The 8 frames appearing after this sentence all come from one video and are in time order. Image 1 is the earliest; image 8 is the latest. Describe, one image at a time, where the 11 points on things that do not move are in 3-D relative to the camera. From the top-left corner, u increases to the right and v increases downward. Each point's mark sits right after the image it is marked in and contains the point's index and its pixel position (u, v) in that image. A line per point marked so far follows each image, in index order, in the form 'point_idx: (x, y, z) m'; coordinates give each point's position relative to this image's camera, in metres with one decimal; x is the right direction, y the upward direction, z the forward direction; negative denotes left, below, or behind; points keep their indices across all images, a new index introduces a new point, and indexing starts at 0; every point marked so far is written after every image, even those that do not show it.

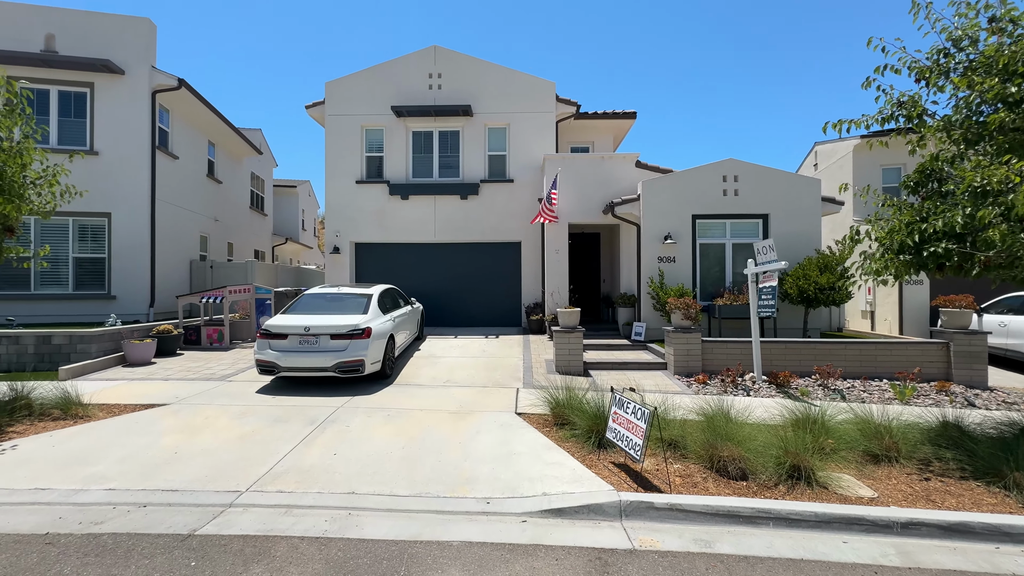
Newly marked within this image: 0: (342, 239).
0: (-5.1, +1.5, +13.4) m
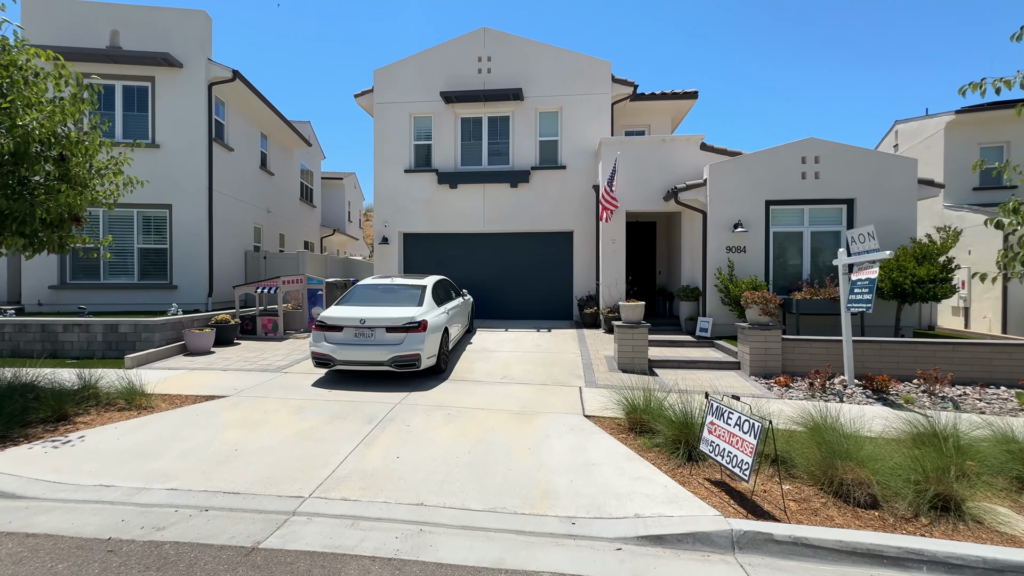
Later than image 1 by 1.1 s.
0: (-3.6, +1.7, +13.2) m
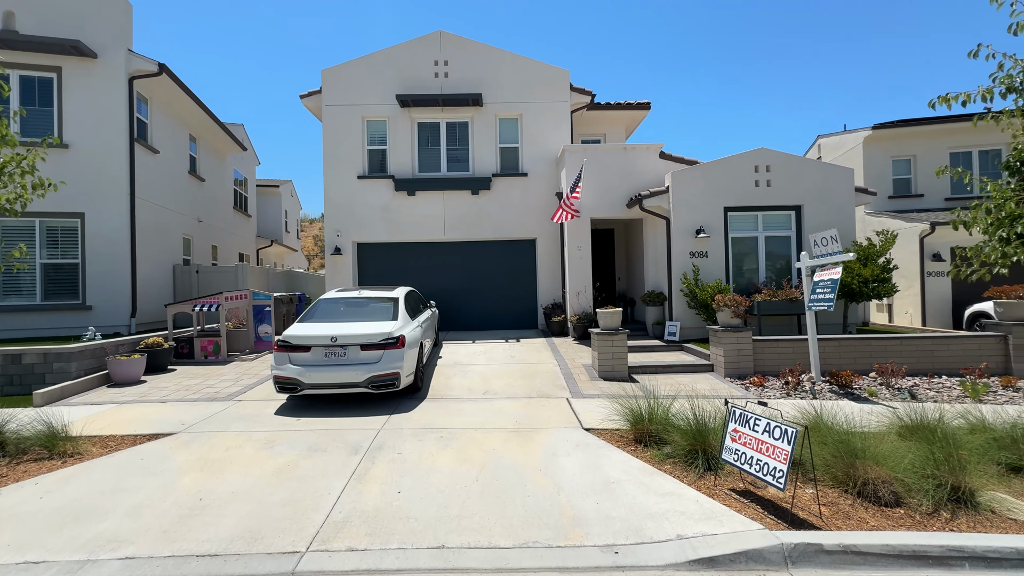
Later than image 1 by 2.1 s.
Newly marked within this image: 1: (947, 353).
0: (-4.7, +1.4, +12.4) m
1: (+7.7, -1.2, +8.0) m
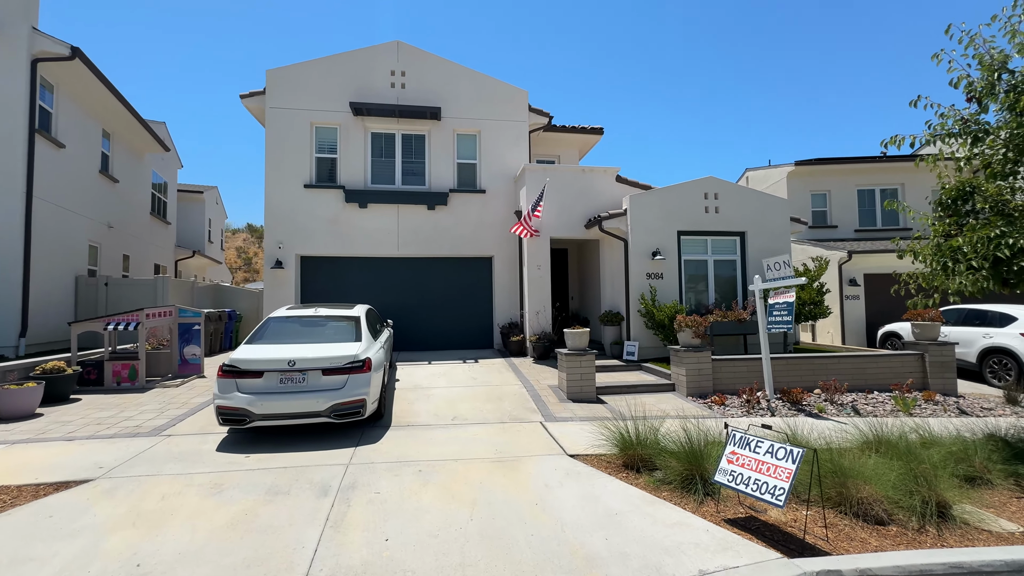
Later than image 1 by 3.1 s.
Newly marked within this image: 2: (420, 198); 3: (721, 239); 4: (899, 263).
0: (-5.8, +0.9, +11.4) m
1: (+7.1, -1.6, +8.7) m
2: (-2.4, +2.4, +11.8) m
3: (+5.2, +1.2, +11.1) m
4: (+11.7, +0.8, +13.6) m
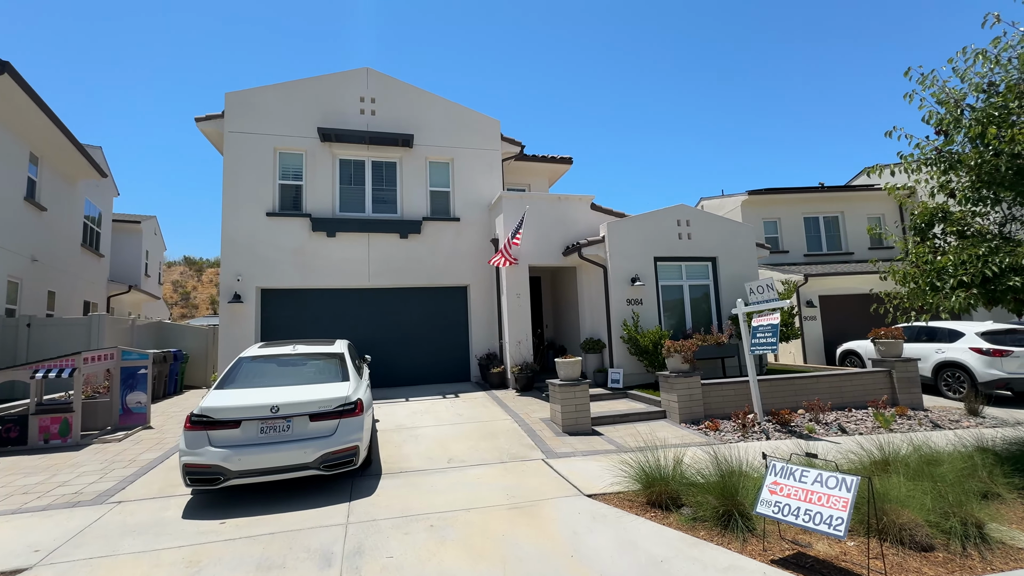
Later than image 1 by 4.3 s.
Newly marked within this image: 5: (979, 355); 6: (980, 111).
0: (-6.3, +0.1, +10.6) m
1: (+6.8, -2.0, +9.0) m
2: (-3.1, +1.6, +11.4) m
3: (+4.6, +0.6, +11.4) m
4: (+10.9, +0.1, +14.5) m
5: (+9.9, -1.4, +9.5) m
6: (+5.7, +2.2, +5.4) m
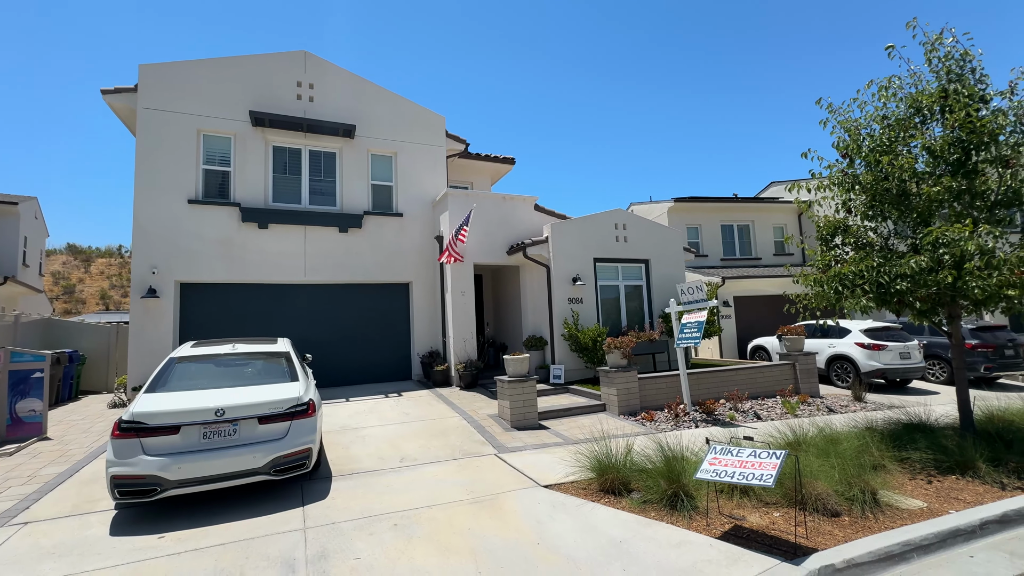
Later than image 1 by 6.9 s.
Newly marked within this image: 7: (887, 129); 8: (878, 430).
0: (-7.5, +0.2, +9.6) m
1: (+5.7, -2.1, +10.1) m
2: (-4.4, +1.7, +10.9) m
3: (+3.2, +0.6, +12.1) m
4: (+8.8, +0.1, +16.1) m
5: (+8.6, -1.5, +11.0) m
6: (+5.2, +2.1, +6.4) m
7: (+5.3, +2.2, +6.3) m
8: (+5.1, -2.0, +6.3) m
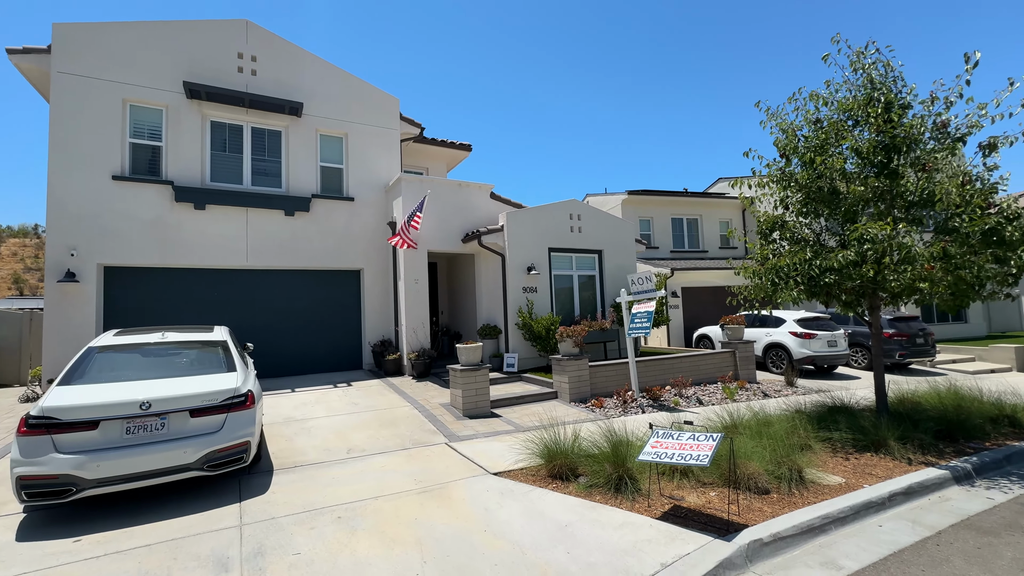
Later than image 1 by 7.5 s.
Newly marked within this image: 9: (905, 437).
0: (-8.5, +0.6, +8.8) m
1: (+4.6, -1.9, +10.6) m
2: (-5.5, +2.0, +10.4) m
3: (+1.9, +0.9, +12.3) m
4: (+7.2, +0.4, +16.8) m
5: (+7.4, -1.3, +11.8) m
6: (+4.5, +2.2, +6.7) m
7: (+4.6, +2.4, +6.7) m
8: (+4.4, -1.9, +6.7) m
9: (+5.2, -2.0, +6.0) m
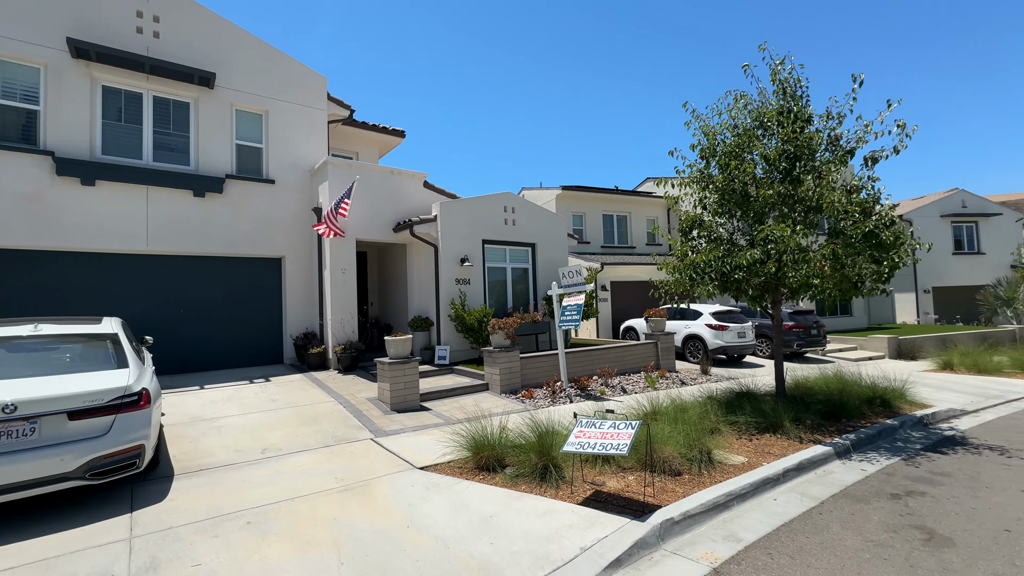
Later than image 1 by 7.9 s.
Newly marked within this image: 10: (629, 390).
0: (-9.7, +0.8, +7.5) m
1: (+3.0, -1.7, +11.1) m
2: (-6.9, +2.2, +9.4) m
3: (+0.1, +1.1, +12.4) m
4: (+4.7, +0.6, +17.6) m
5: (+5.6, -1.2, +12.7) m
6: (+3.5, +2.3, +7.2) m
7: (+3.6, +2.4, +7.2) m
8: (+3.3, -1.8, +7.3) m
9: (+4.2, -1.9, +6.6) m
10: (+2.5, -2.2, +9.5) m
